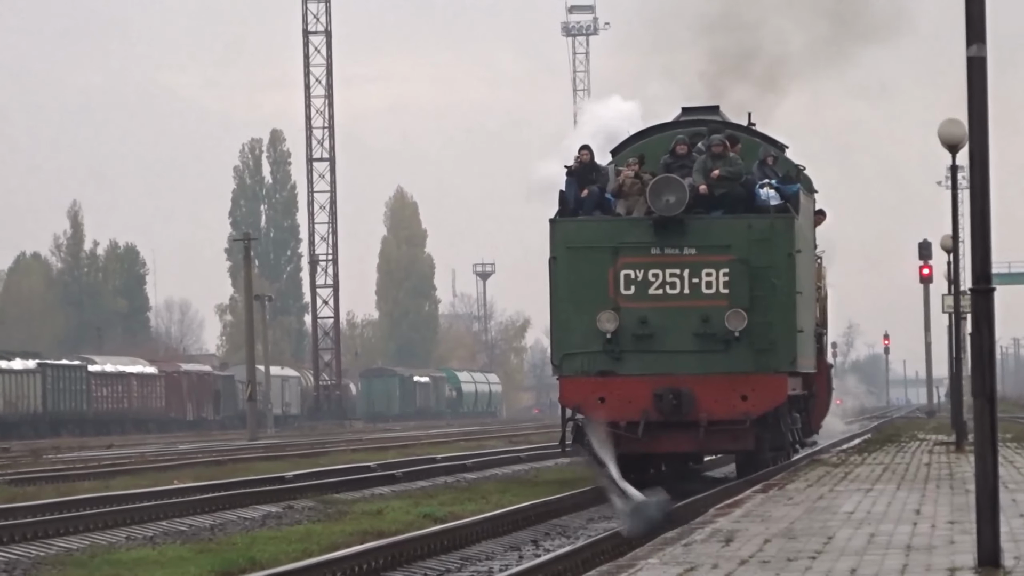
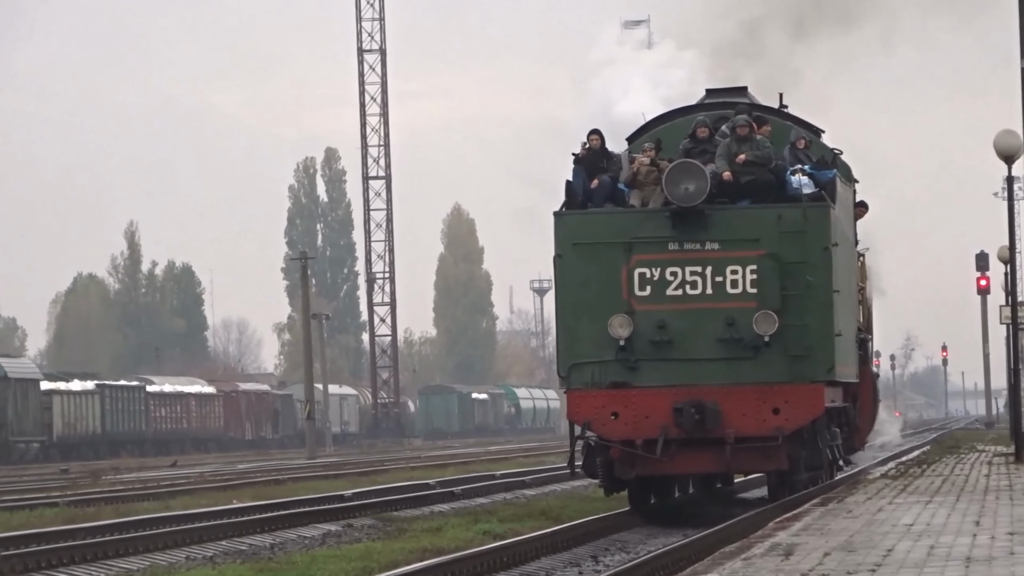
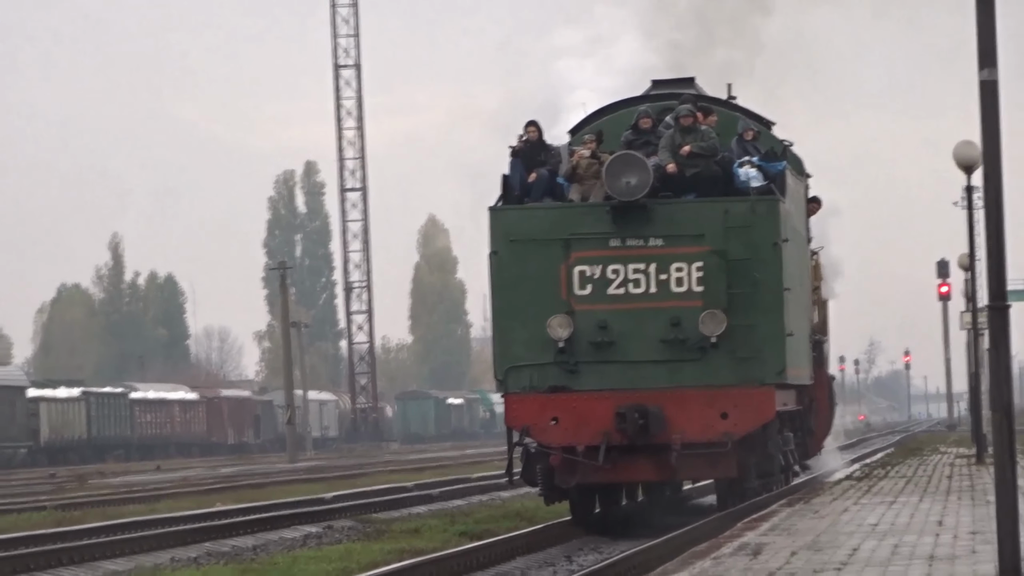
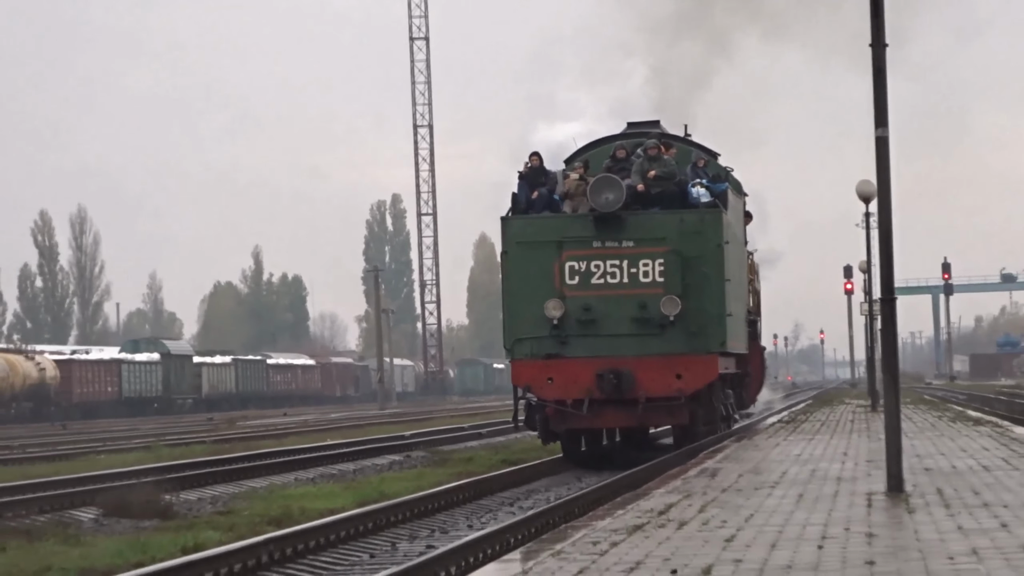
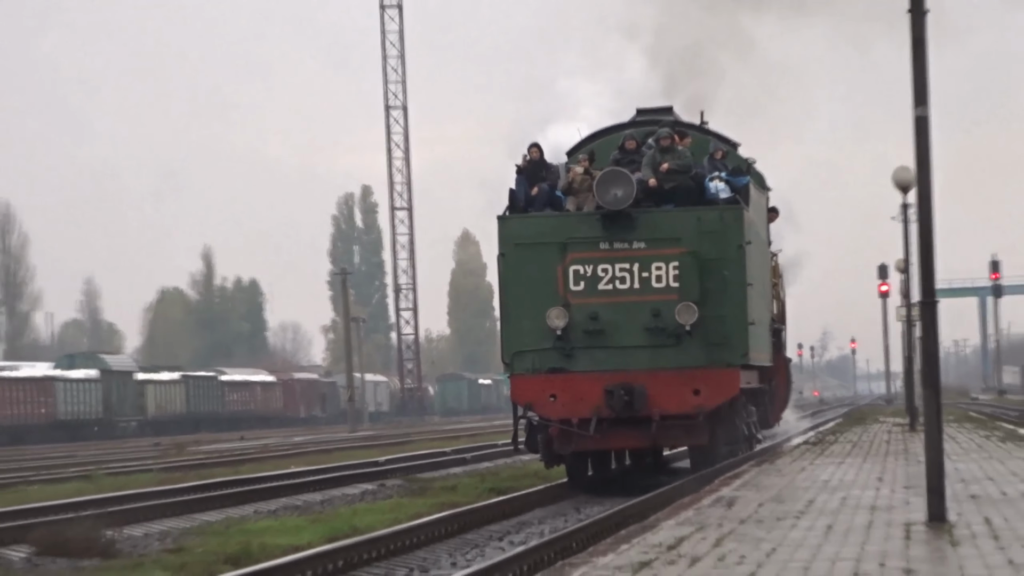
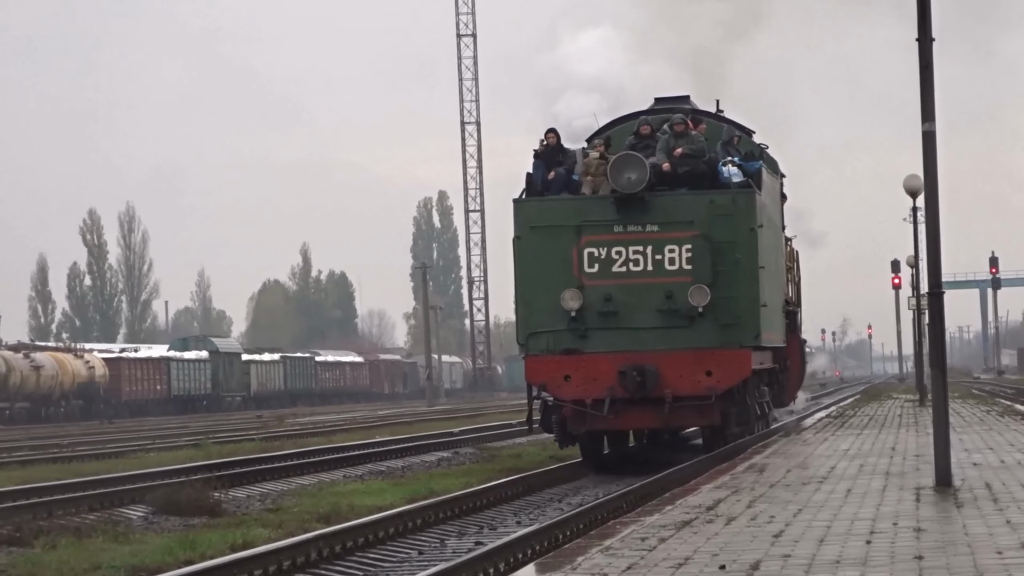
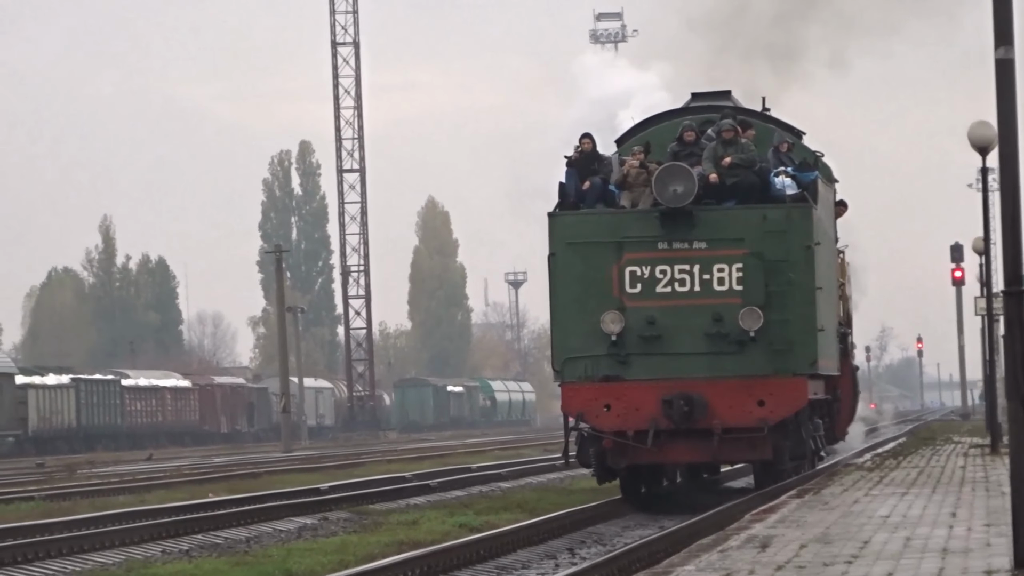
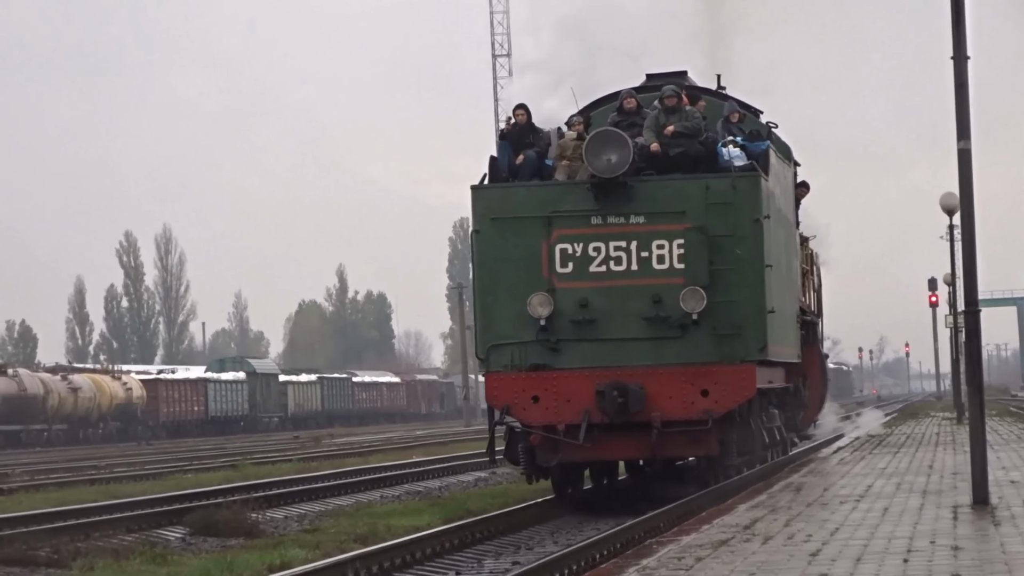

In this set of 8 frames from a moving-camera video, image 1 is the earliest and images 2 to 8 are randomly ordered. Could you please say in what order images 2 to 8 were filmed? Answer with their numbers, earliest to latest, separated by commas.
7, 2, 3, 5, 4, 6, 8
